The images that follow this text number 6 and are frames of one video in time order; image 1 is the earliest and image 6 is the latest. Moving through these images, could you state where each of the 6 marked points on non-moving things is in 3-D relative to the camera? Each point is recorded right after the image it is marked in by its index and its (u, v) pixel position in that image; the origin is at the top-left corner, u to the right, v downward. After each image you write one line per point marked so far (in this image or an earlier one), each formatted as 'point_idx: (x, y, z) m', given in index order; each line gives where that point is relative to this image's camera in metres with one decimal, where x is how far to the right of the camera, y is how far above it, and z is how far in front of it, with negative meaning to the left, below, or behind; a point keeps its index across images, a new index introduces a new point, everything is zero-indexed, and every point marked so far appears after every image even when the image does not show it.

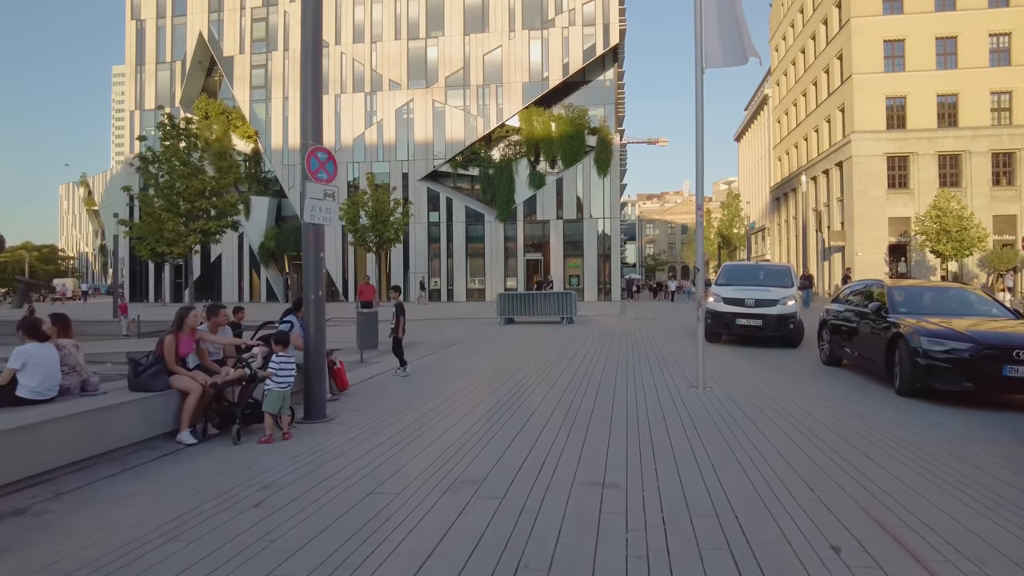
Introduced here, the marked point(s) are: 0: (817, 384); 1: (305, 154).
0: (+4.5, -1.4, +10.2) m
1: (-2.2, +1.4, +7.2) m
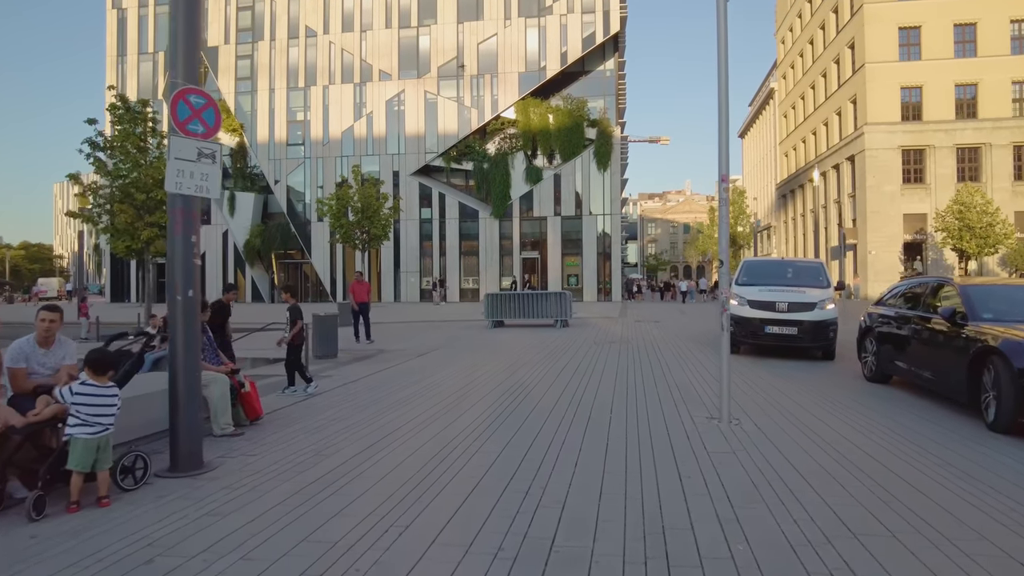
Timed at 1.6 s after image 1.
0: (+4.2, -1.4, +8.1) m
1: (-2.6, +1.4, +5.1) m
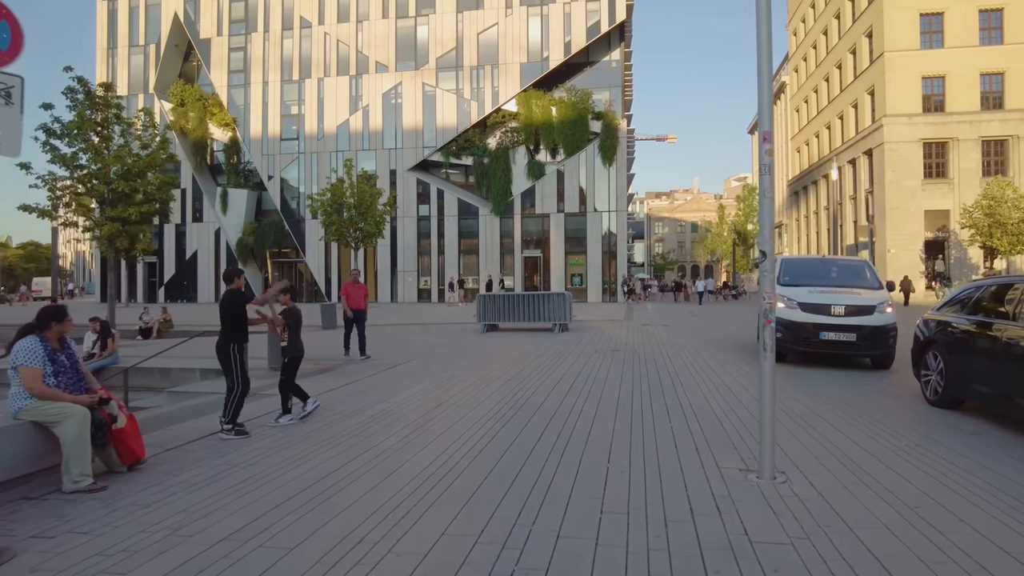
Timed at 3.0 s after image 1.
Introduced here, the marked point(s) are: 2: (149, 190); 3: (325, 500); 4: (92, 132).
0: (+3.9, -1.4, +6.3) m
1: (-2.9, +1.4, +3.3) m
2: (-10.2, +2.7, +18.8) m
3: (-1.3, -1.5, +4.6) m
4: (-11.4, +4.2, +18.3) m
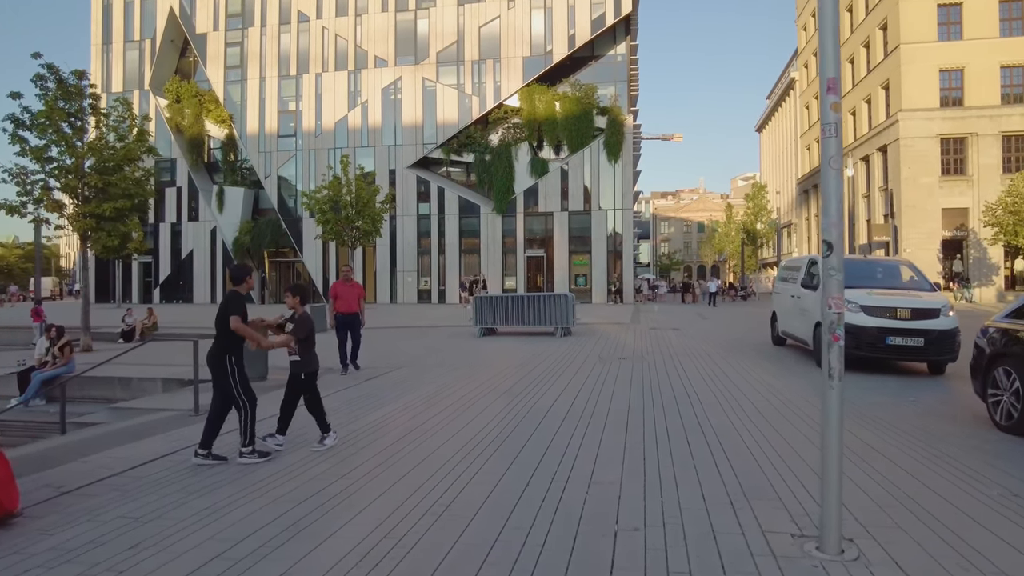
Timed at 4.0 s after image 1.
0: (+3.8, -1.5, +5.1) m
1: (-3.0, +1.4, +2.2) m
2: (-10.2, +2.7, +17.7) m
3: (-1.4, -1.5, +3.4) m
4: (-11.4, +4.2, +17.2) m
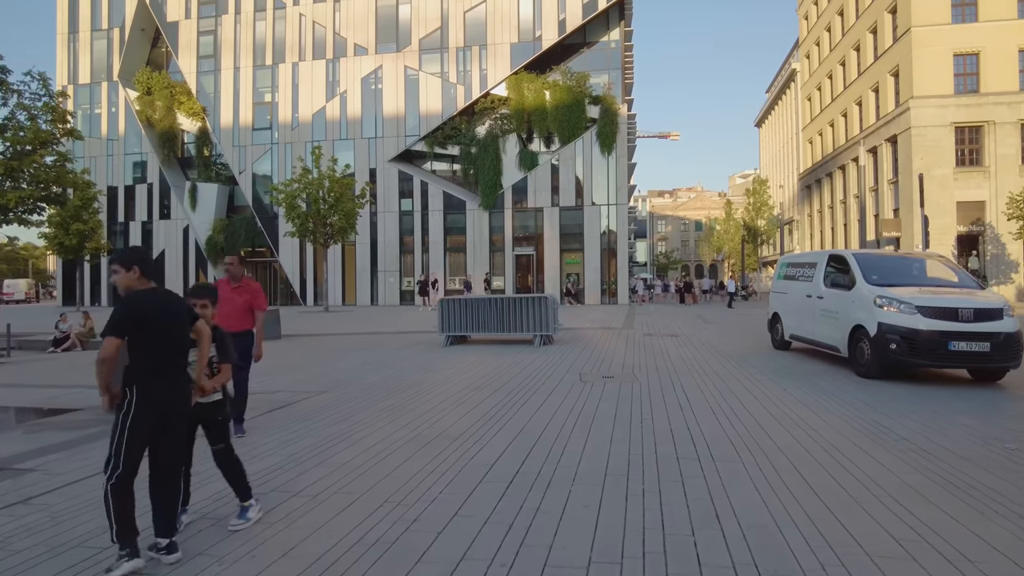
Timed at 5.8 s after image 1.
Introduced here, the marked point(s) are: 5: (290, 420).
0: (+3.2, -1.5, +2.7) m
1: (-3.6, +1.4, -0.2) m
2: (-10.8, +2.6, +15.4) m
3: (-1.9, -1.5, +1.1) m
4: (-12.0, +4.1, +14.8) m
5: (-2.4, -1.5, +7.4) m
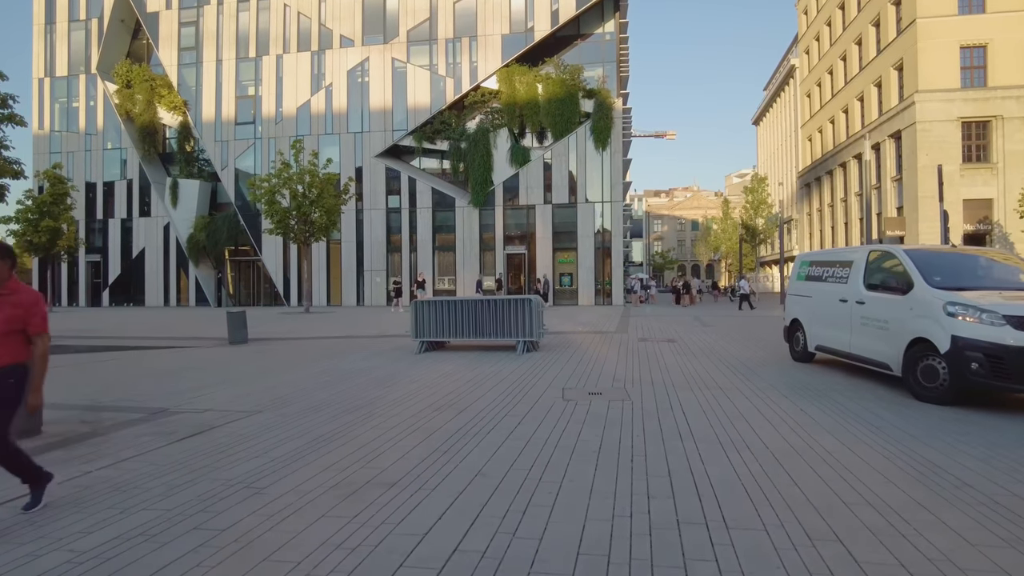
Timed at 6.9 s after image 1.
0: (+2.9, -1.5, +1.4) m
1: (-3.9, +1.4, -1.5) m
2: (-11.2, +2.6, +14.0) m
3: (-2.2, -1.5, -0.3) m
4: (-12.4, +4.1, +13.5) m
5: (-2.7, -1.5, +6.0) m
